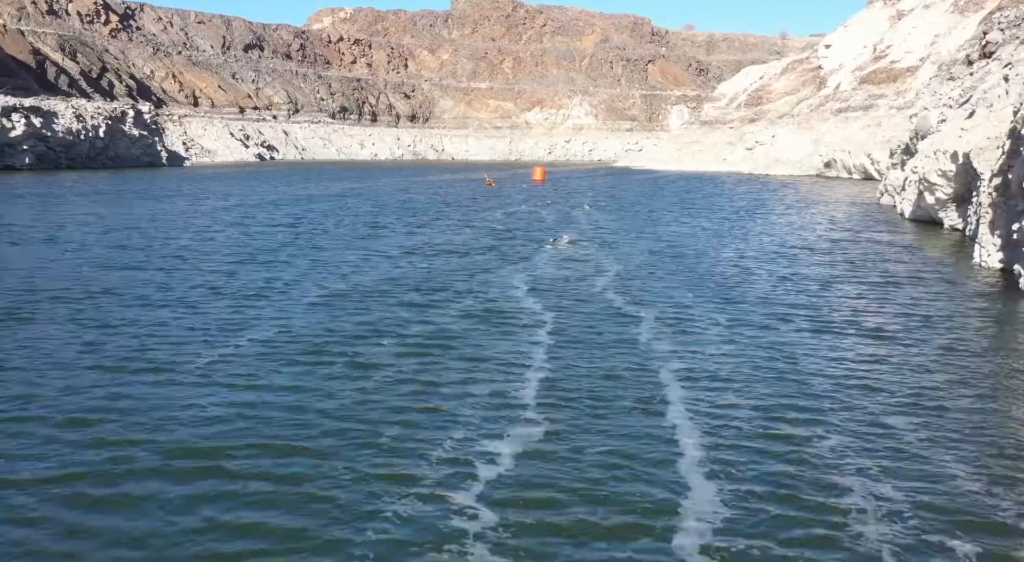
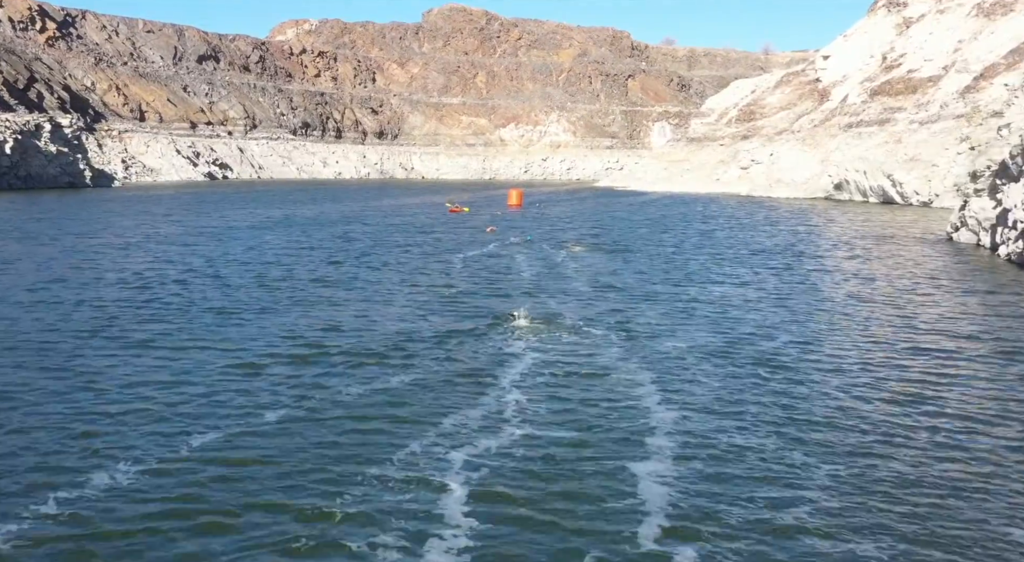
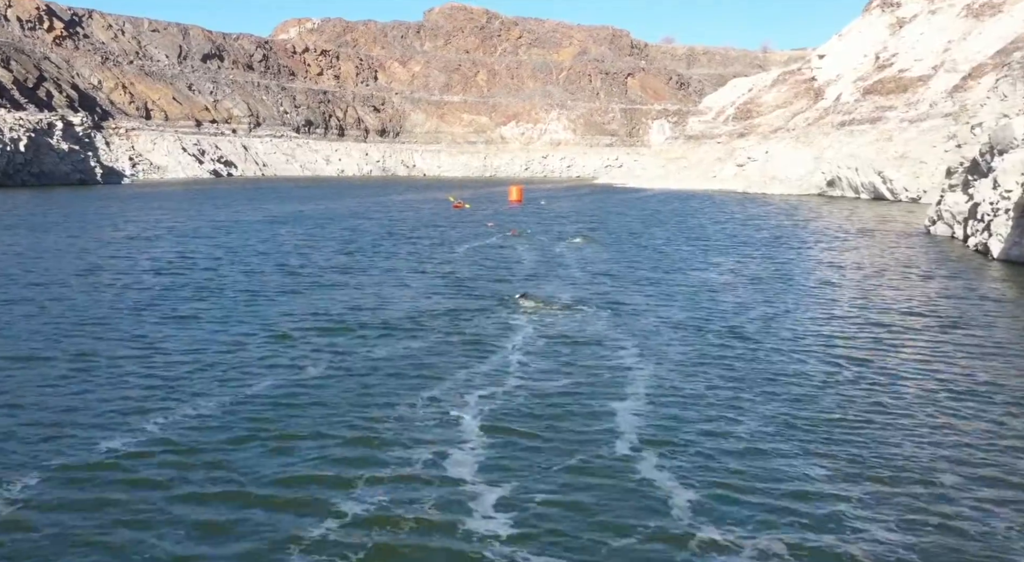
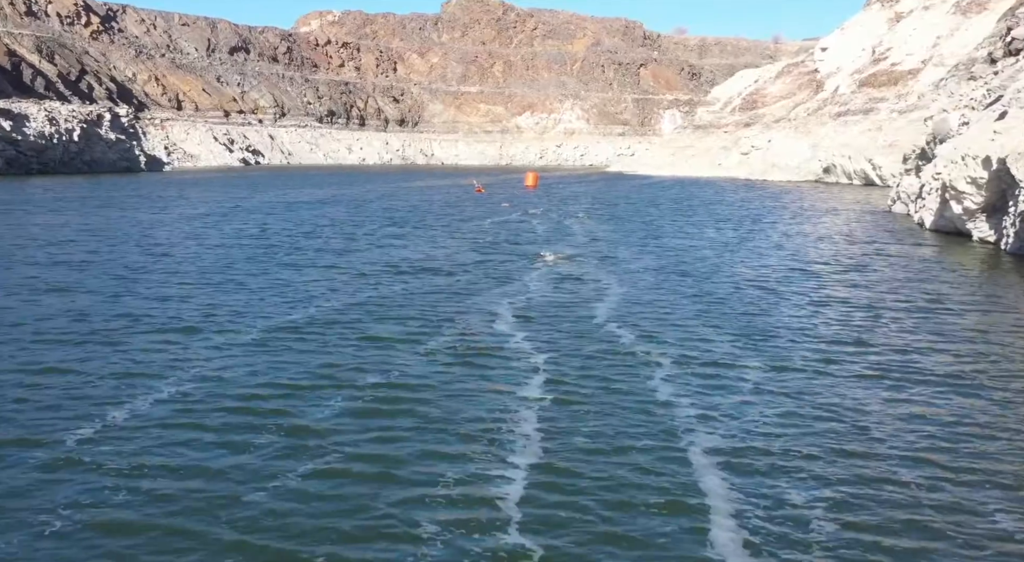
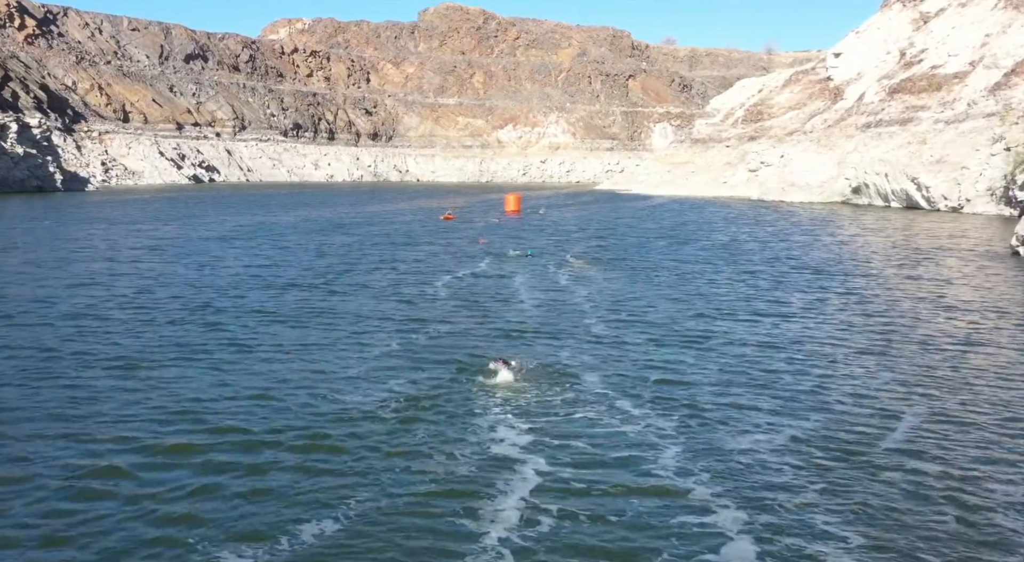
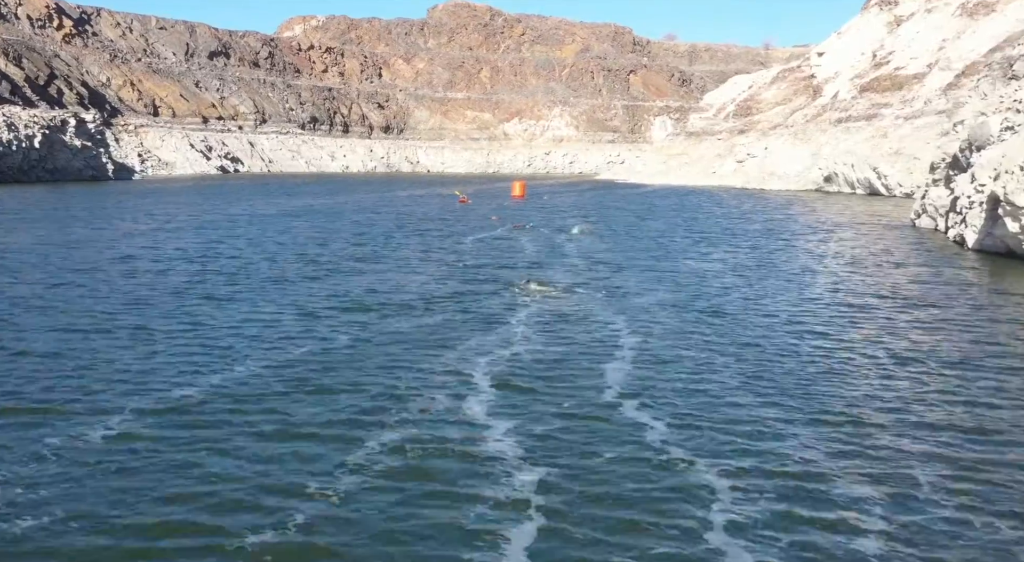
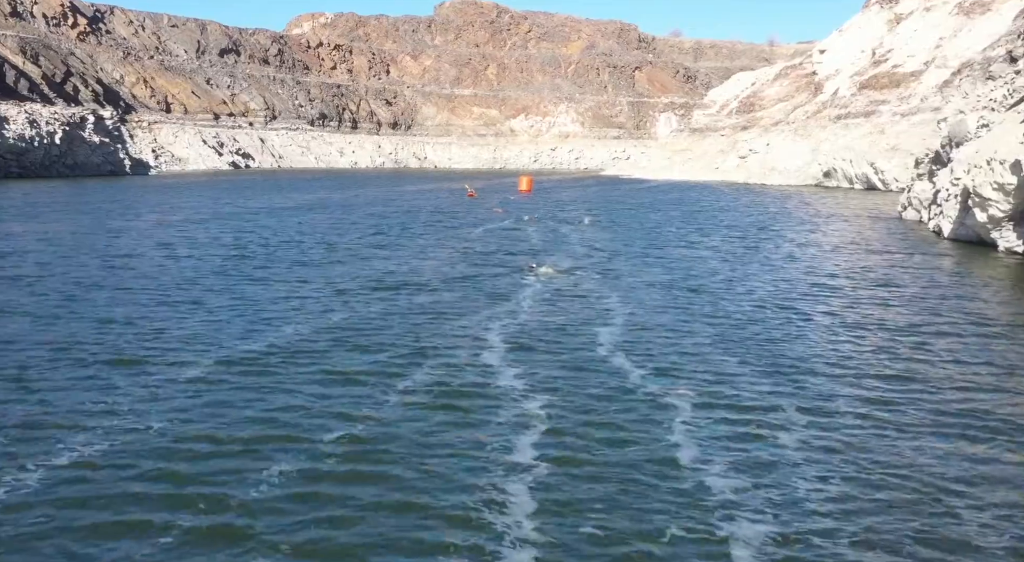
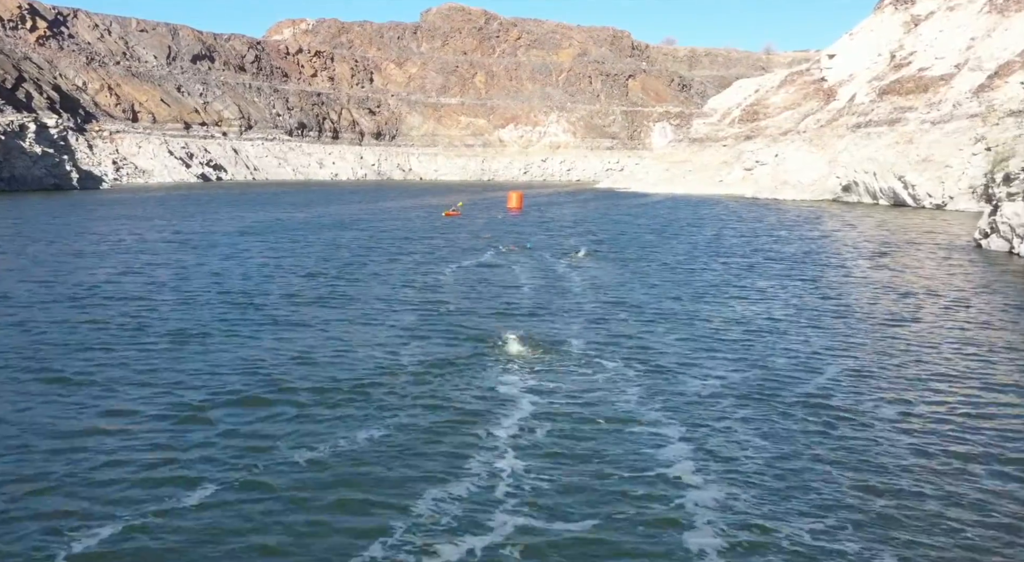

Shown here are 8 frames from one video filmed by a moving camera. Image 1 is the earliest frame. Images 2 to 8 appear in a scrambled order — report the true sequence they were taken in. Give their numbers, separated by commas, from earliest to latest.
4, 7, 6, 3, 2, 8, 5
